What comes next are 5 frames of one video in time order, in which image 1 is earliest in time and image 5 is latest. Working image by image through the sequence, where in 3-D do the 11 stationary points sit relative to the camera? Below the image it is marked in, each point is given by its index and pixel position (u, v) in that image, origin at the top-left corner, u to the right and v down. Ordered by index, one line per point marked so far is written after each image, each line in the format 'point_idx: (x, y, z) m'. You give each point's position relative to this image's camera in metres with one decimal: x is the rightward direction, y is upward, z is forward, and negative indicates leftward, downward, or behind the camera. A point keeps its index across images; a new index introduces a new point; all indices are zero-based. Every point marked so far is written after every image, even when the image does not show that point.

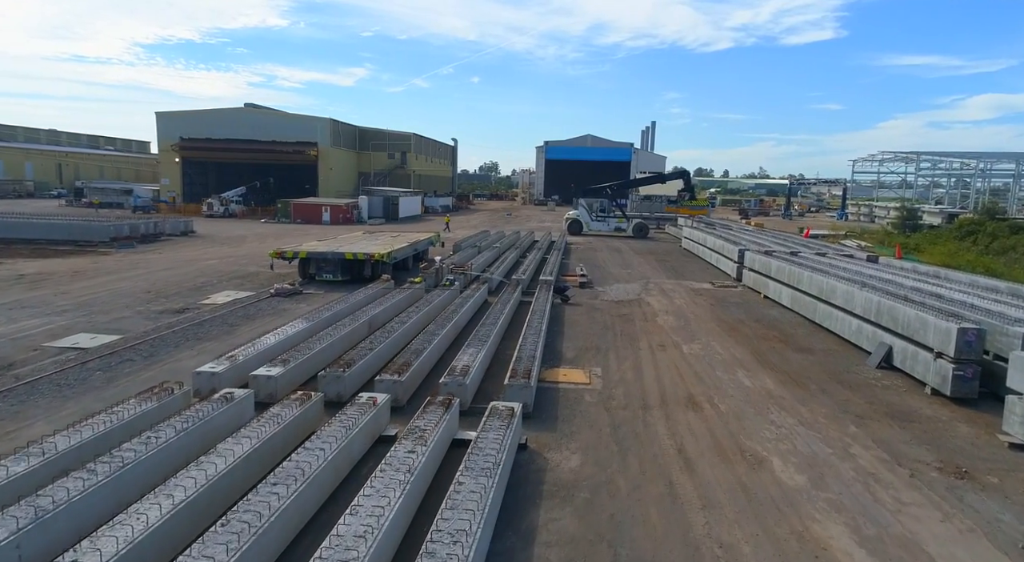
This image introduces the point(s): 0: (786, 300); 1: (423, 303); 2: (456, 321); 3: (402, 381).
0: (+5.5, -0.4, +13.1) m
1: (-1.5, -0.4, +11.0) m
2: (-0.8, -0.6, +9.6) m
3: (-1.1, -1.0, +6.6) m
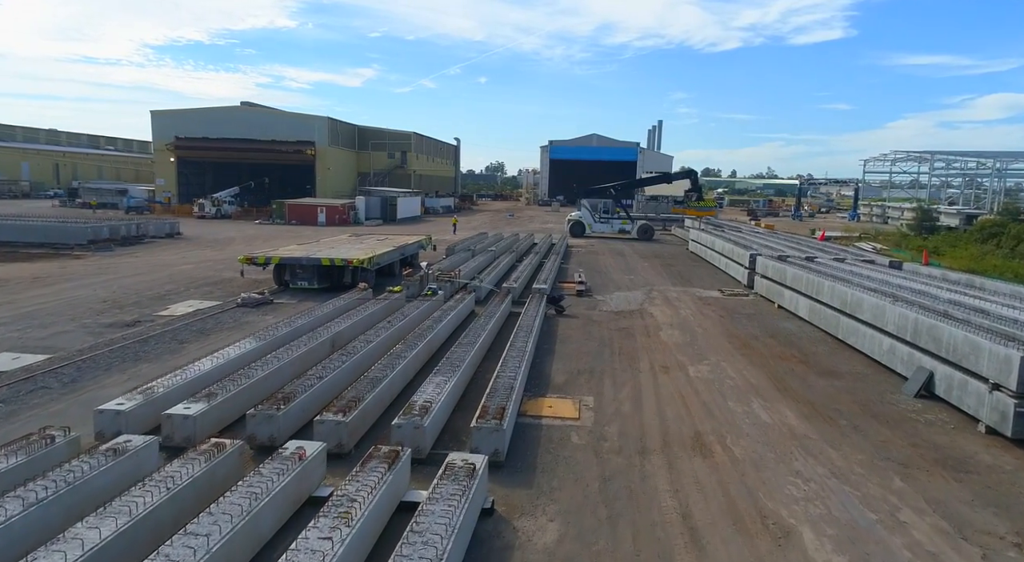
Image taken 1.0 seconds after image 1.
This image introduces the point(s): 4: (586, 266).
0: (+5.3, -0.6, +11.9) m
1: (-1.7, -0.5, +9.8) m
2: (-1.1, -0.7, +8.4) m
3: (-1.4, -1.2, +5.4) m
4: (+2.2, +0.5, +19.9) m
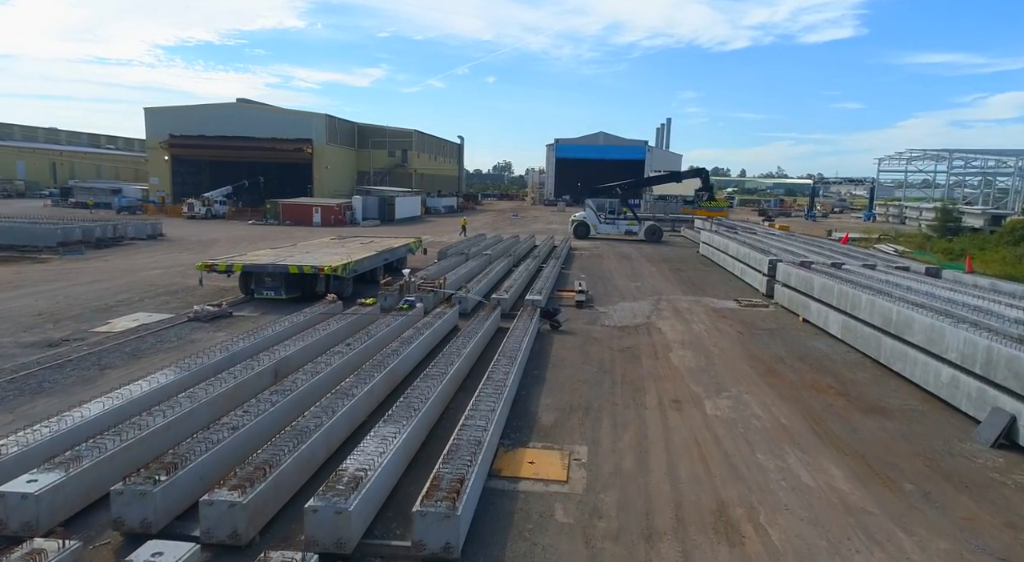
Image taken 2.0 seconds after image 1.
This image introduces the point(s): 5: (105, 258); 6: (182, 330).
0: (+5.1, -0.7, +10.3) m
1: (-1.9, -0.7, +8.3) m
2: (-1.3, -0.9, +6.9) m
3: (-1.6, -1.4, +4.0) m
4: (+2.1, +0.3, +18.4) m
5: (-11.7, +0.6, +18.8) m
6: (-5.0, -0.7, +10.0) m
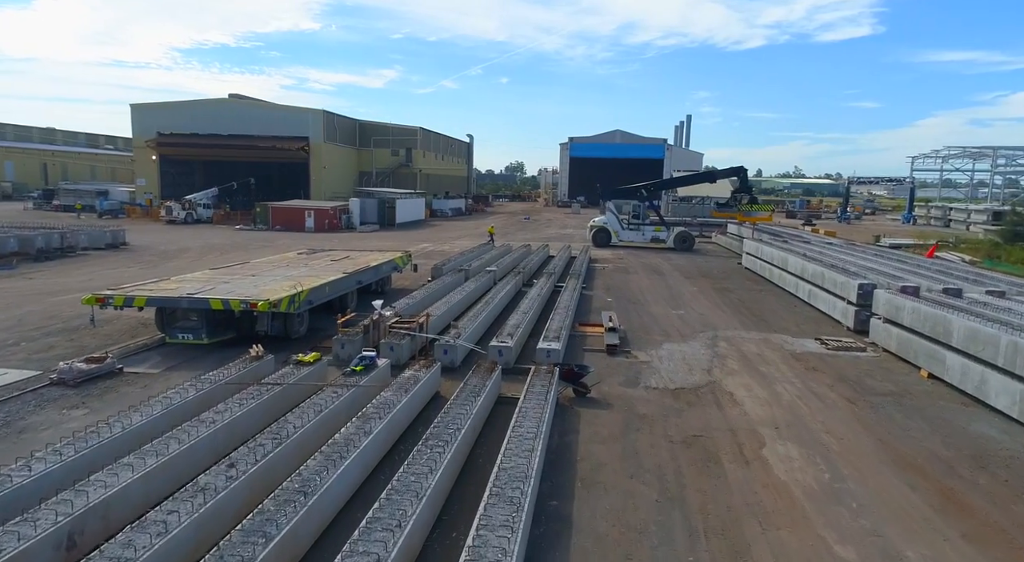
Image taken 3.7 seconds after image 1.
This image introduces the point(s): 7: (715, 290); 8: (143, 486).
0: (+5.2, -1.3, +6.9) m
1: (-1.9, -1.2, +5.0) m
2: (-1.3, -1.4, +3.6) m
3: (-1.7, -1.9, +0.7) m
4: (+2.4, -0.2, +14.9) m
5: (-11.4, +0.1, +15.6) m
6: (-5.0, -1.3, +6.7) m
7: (+4.9, -0.2, +15.8) m
8: (-2.5, -1.4, +4.3) m
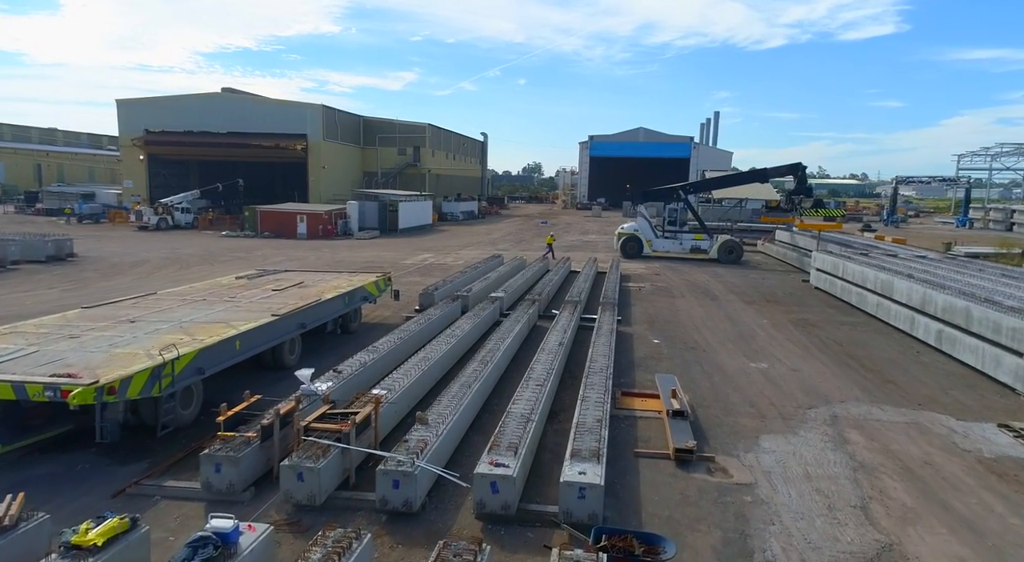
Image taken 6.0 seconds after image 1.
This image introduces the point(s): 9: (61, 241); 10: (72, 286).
0: (+5.2, -1.8, +3.0) m
1: (-1.9, -1.7, +1.3) m
2: (-1.4, -1.9, -0.1) m
3: (-1.9, -2.4, -3.0) m
4: (+2.6, -0.8, +11.2) m
5: (-11.2, -0.4, +12.2) m
6: (-5.0, -1.8, +3.1) m
7: (+5.1, -0.8, +11.9) m
8: (-2.5, -1.9, +0.6) m
9: (-13.0, +1.1, +18.9) m
10: (-10.0, -0.1, +14.9) m
